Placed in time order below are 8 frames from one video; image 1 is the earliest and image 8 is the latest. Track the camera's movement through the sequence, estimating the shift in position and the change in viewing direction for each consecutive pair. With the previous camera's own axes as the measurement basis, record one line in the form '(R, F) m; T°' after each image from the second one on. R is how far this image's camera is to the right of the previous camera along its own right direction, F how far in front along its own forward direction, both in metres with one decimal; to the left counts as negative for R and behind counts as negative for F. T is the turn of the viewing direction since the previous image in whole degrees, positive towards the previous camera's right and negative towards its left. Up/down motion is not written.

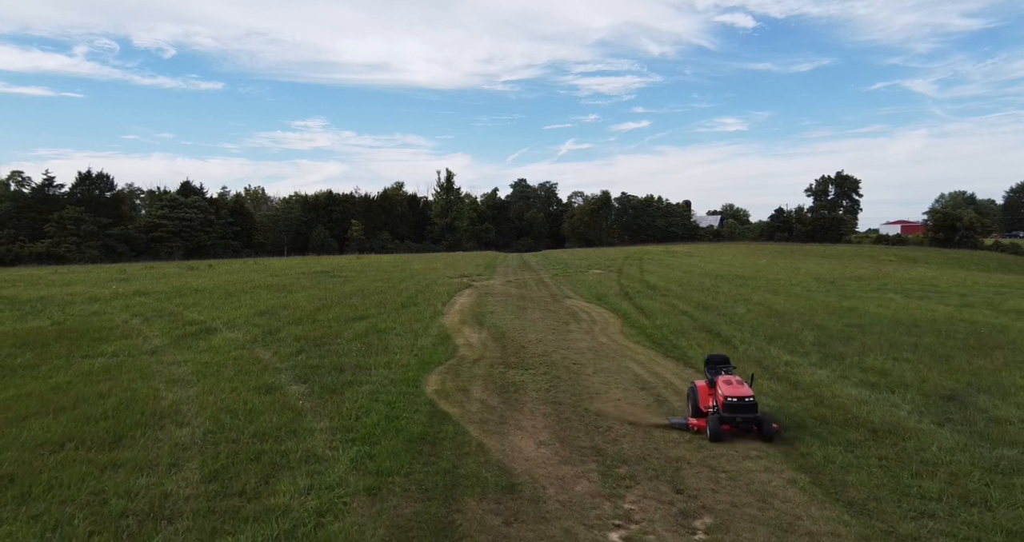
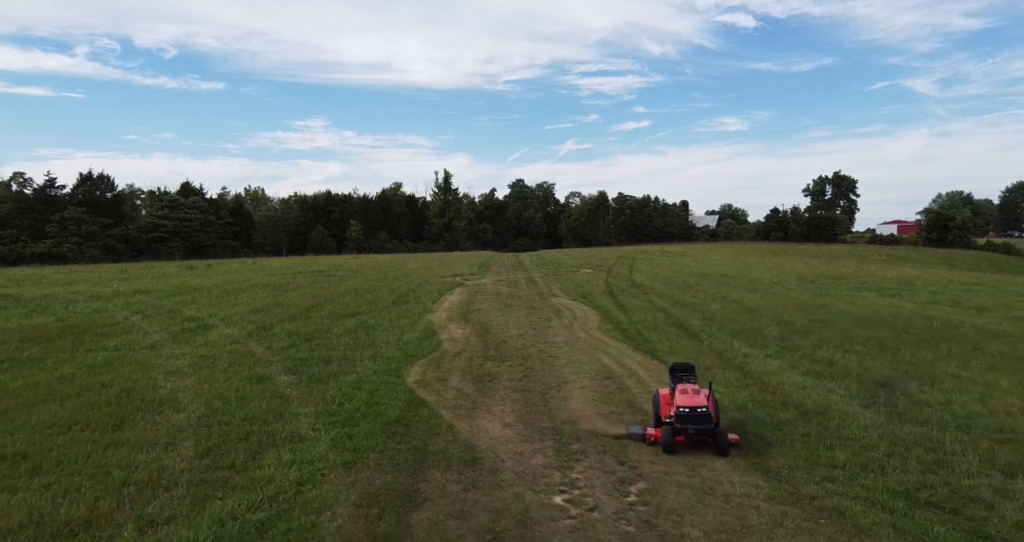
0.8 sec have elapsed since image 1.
(+0.5, -0.8) m; 0°
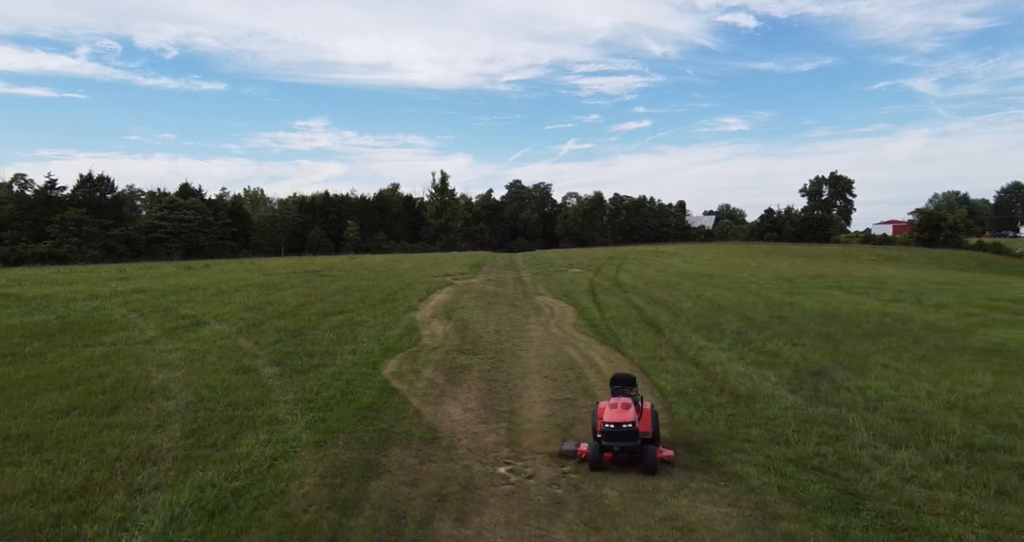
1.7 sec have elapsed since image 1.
(+0.6, -0.9) m; 0°
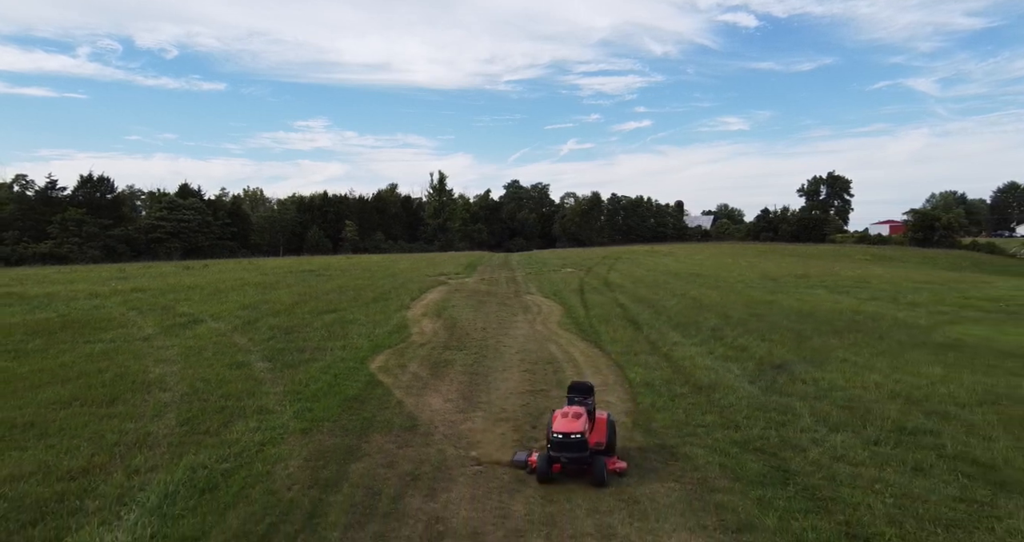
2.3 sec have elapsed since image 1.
(+0.4, -0.6) m; 0°
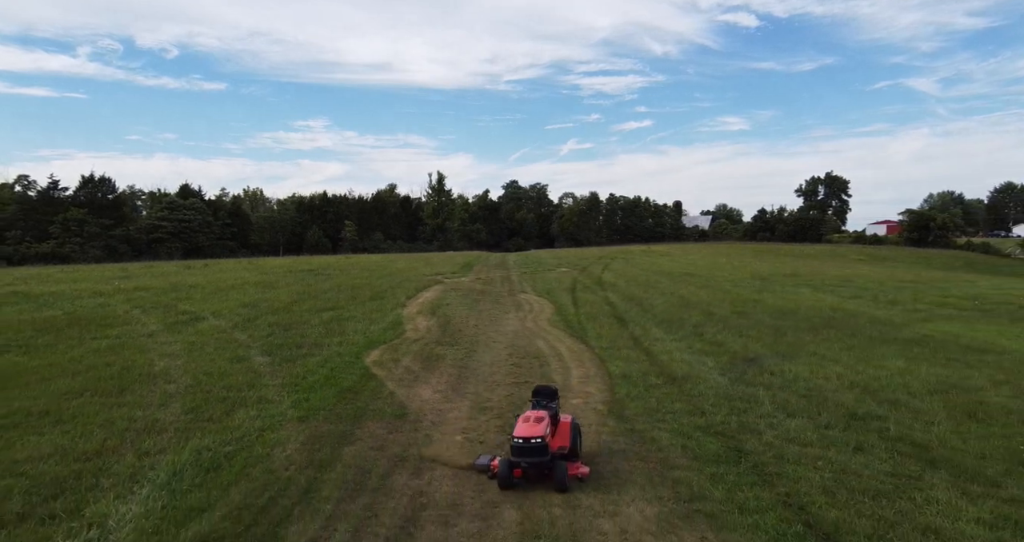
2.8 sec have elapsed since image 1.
(+0.2, -0.7) m; 0°
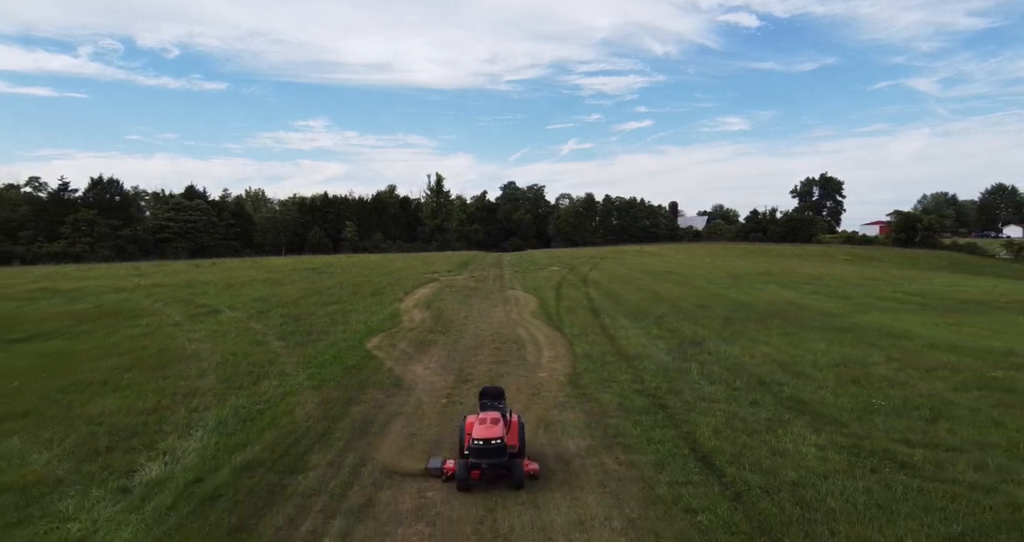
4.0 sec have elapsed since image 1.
(+0.4, -2.1) m; 0°
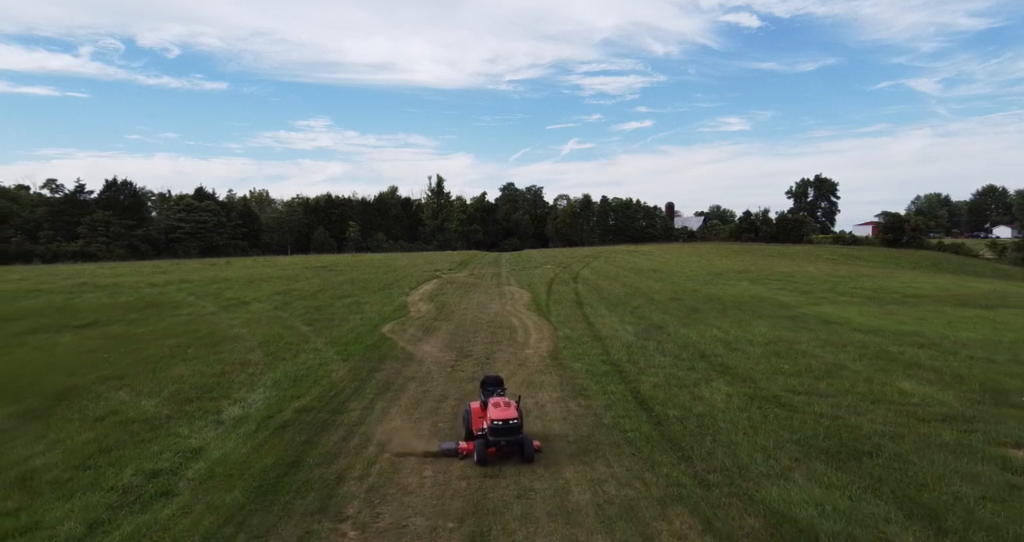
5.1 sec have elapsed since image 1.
(+0.2, -2.7) m; 0°
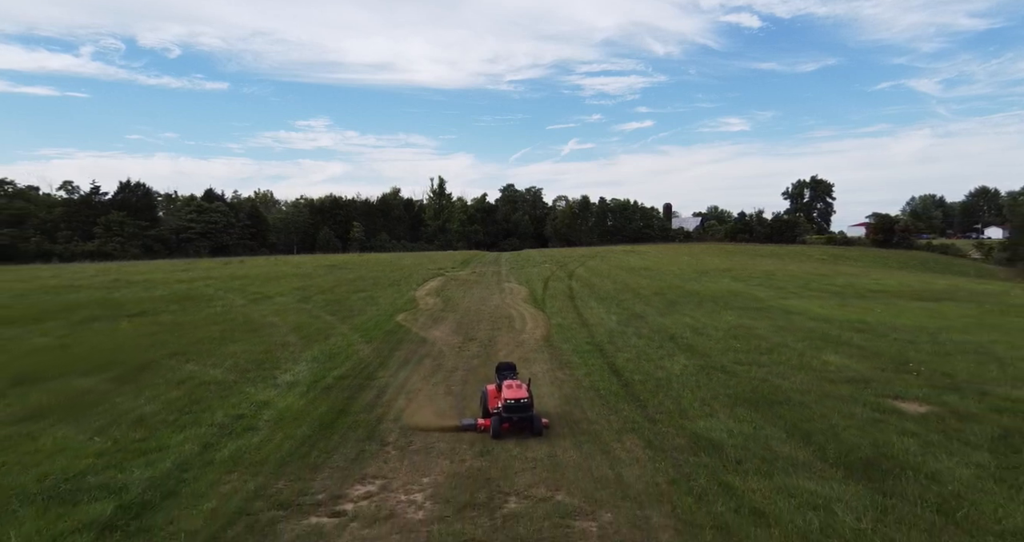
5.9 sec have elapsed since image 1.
(0.0, -2.5) m; 0°
